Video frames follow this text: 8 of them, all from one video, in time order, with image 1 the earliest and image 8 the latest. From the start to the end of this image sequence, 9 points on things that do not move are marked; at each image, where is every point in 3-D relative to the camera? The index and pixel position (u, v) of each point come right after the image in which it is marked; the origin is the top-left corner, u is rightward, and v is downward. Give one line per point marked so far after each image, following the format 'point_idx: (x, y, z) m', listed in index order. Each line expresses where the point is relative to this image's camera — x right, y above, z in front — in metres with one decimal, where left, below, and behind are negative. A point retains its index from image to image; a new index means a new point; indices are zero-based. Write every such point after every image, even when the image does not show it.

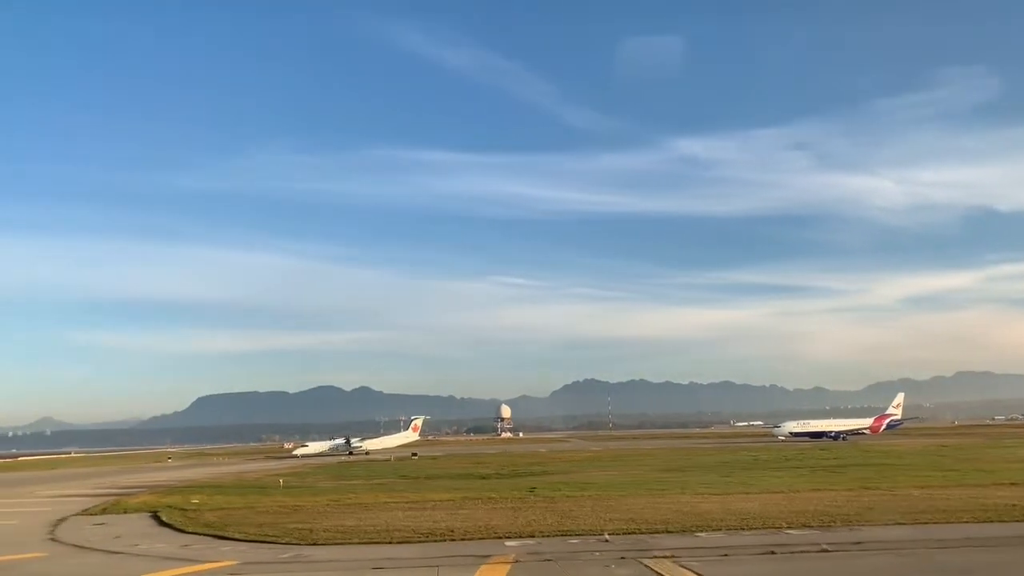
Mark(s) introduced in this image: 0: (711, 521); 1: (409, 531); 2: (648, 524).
0: (+4.5, -5.5, +17.4) m
1: (-2.6, -5.8, +17.3) m
2: (+3.0, -5.6, +17.4) m
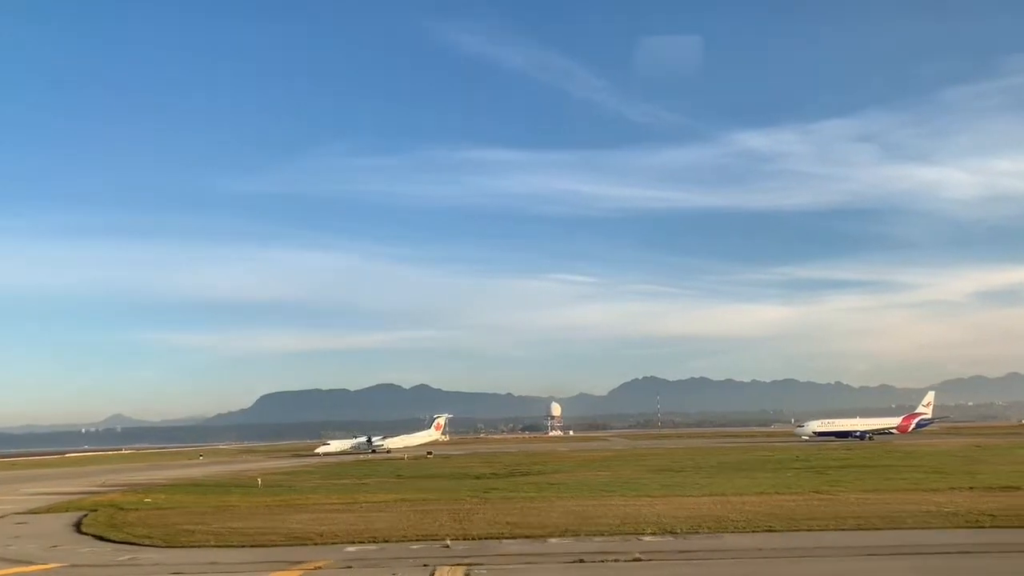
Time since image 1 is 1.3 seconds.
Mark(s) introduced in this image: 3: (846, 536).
0: (+1.5, -5.5, +16.9) m
1: (-5.6, -5.8, +17.3) m
2: (+0.1, -5.6, +17.0) m
3: (+6.3, -4.8, +14.1) m
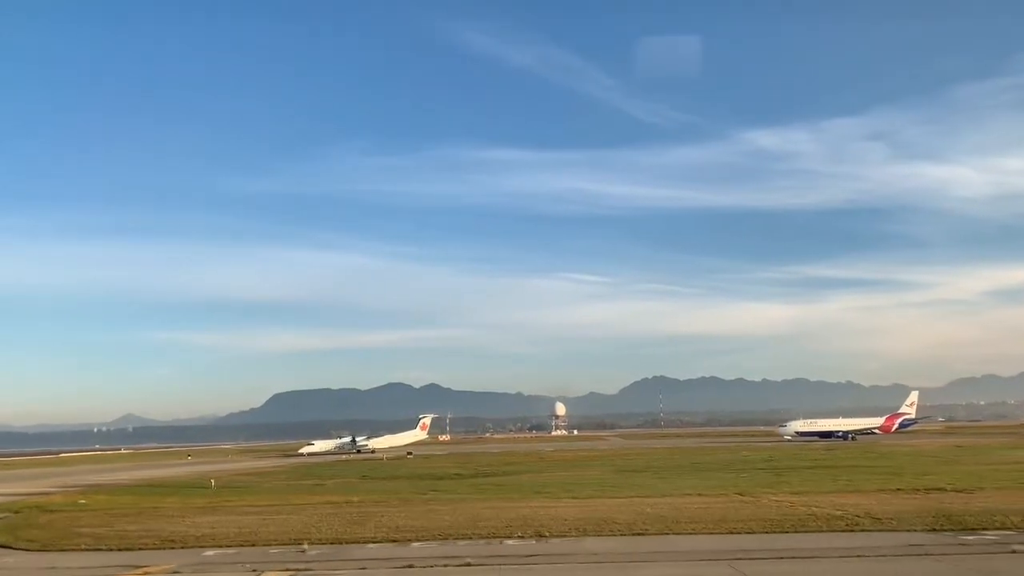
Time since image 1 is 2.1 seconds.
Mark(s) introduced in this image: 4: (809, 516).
0: (-1.2, -5.5, +16.8) m
1: (-8.3, -5.9, +17.2) m
2: (-2.7, -5.6, +16.9) m
3: (+3.6, -4.8, +14.0) m
4: (+7.1, -5.5, +17.6) m
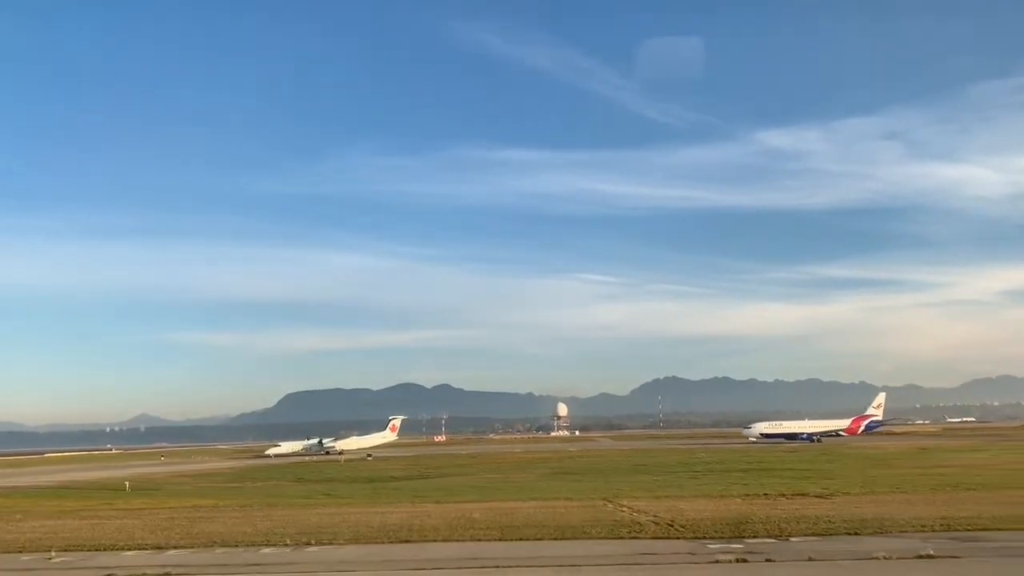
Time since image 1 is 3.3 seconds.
0: (-5.9, -5.6, +16.5) m
1: (-13.0, -5.9, +17.0) m
2: (-7.4, -5.7, +16.6) m
3: (-1.2, -4.9, +13.7) m
4: (+2.4, -5.5, +17.3) m
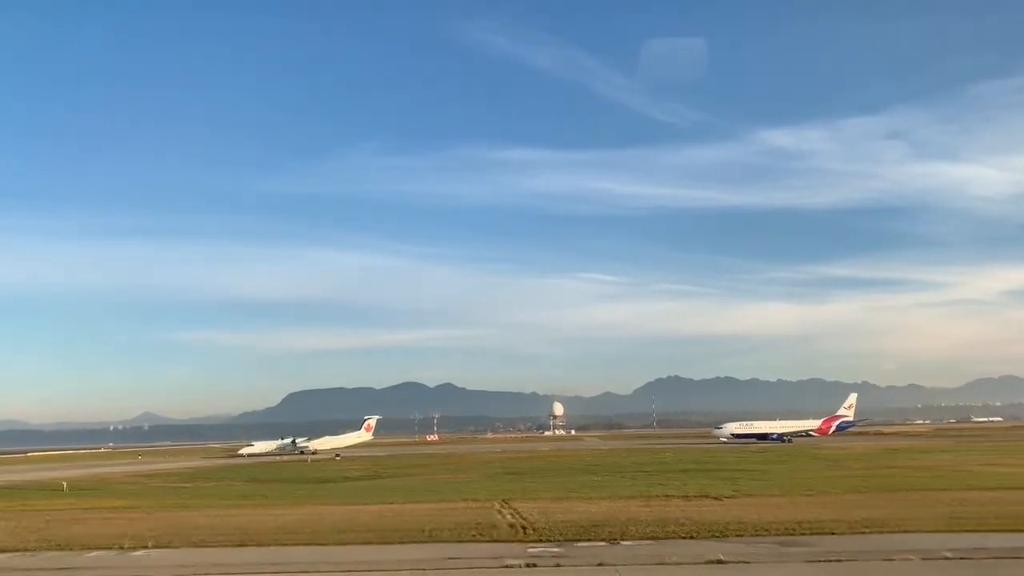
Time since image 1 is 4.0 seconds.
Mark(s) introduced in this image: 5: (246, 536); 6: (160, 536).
0: (-9.2, -5.6, +16.3) m
1: (-16.3, -5.9, +16.8) m
2: (-10.6, -5.7, +16.5) m
3: (-4.4, -4.9, +13.5) m
4: (-0.8, -5.5, +17.2) m
5: (-5.8, -5.5, +16.1) m
6: (-7.8, -5.5, +16.2) m
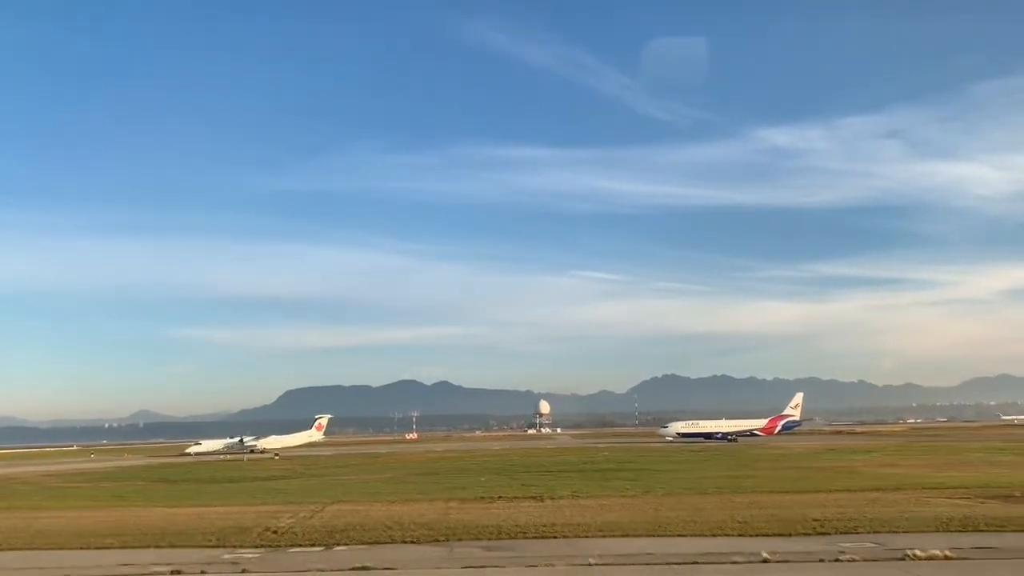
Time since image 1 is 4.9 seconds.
0: (-14.4, -5.5, +15.8) m
1: (-21.5, -5.8, +16.2) m
2: (-15.9, -5.6, +15.9) m
3: (-9.6, -4.8, +13.1) m
4: (-6.1, -5.5, +16.8) m
5: (-11.0, -5.4, +15.7) m
6: (-13.0, -5.5, +15.7) m
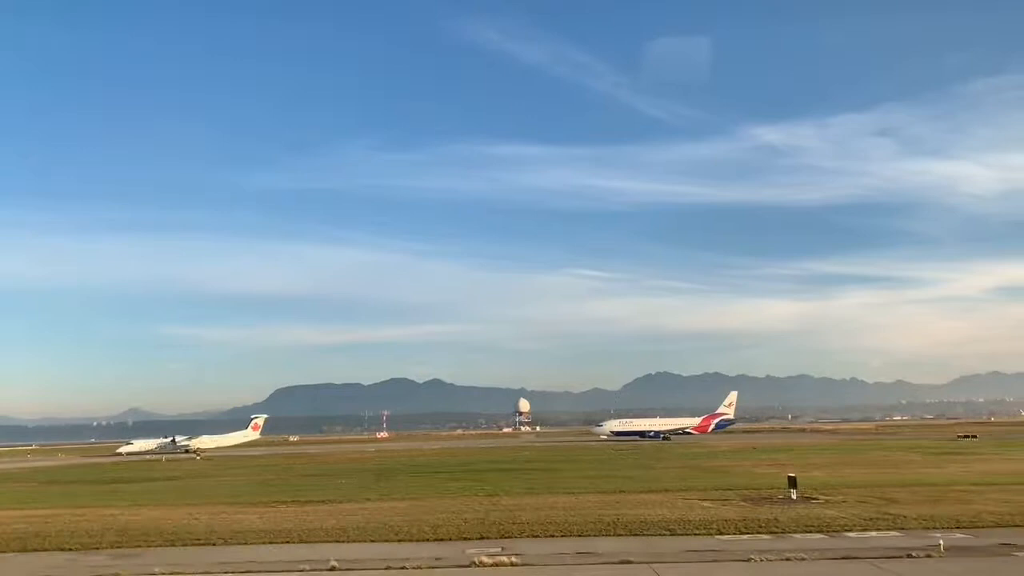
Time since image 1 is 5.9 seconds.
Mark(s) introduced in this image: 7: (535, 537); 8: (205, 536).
0: (-20.5, -5.5, +15.2) m
1: (-27.6, -5.8, +15.3) m
2: (-22.0, -5.6, +15.2) m
3: (-15.6, -4.8, +12.6) m
4: (-12.2, -5.5, +16.4) m
5: (-17.1, -5.4, +15.1) m
6: (-19.1, -5.4, +15.1) m
7: (+0.5, -4.3, +12.7) m
8: (-5.9, -4.9, +14.3) m
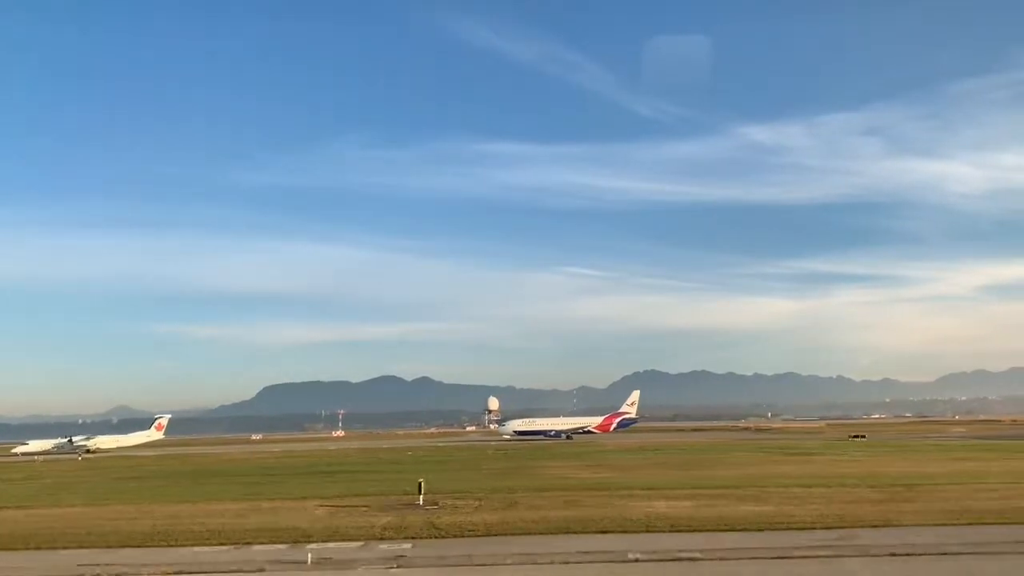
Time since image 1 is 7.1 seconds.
0: (-29.7, -5.5, +14.1) m
1: (-36.8, -5.7, +13.9) m
2: (-31.1, -5.6, +14.1) m
3: (-24.7, -4.9, +11.7) m
4: (-21.4, -5.6, +15.6) m
5: (-26.3, -5.4, +14.2) m
6: (-28.3, -5.5, +14.1) m
7: (-8.6, -4.5, +12.5) m
8: (-15.1, -5.0, +13.8) m
